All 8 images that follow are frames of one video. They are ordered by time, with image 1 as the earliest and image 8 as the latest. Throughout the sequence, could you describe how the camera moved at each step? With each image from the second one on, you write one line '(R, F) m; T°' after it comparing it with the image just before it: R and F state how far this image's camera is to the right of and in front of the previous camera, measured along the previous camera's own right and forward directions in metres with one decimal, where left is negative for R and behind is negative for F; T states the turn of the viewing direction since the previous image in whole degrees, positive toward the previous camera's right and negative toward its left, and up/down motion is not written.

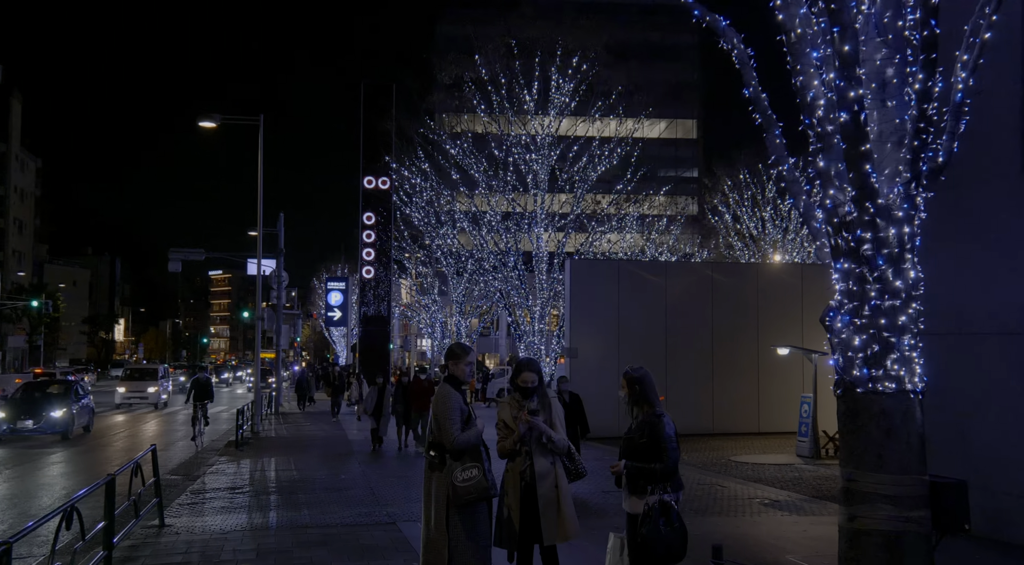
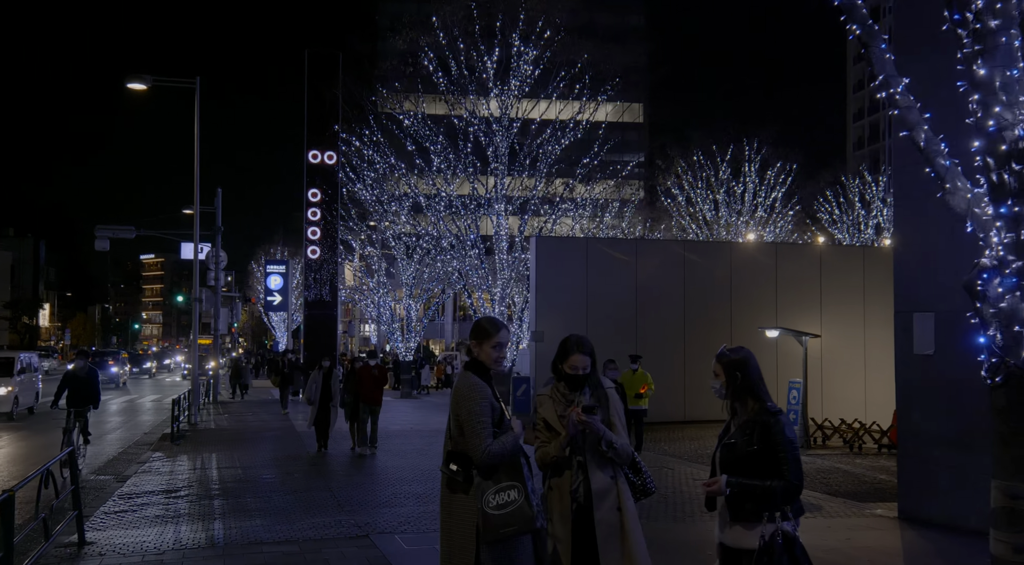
(-0.5, +1.5) m; +4°
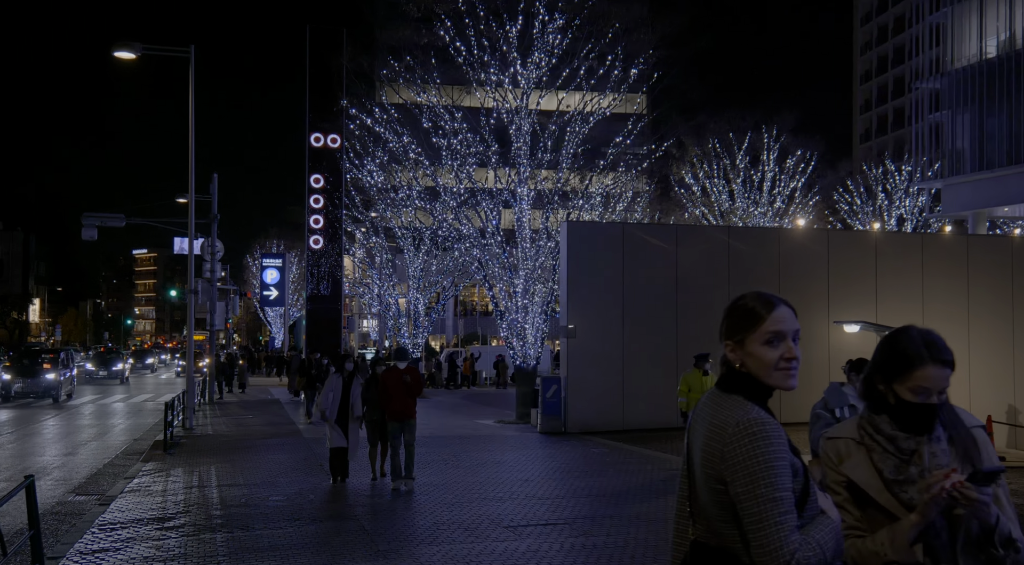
(-0.7, +2.0) m; 0°
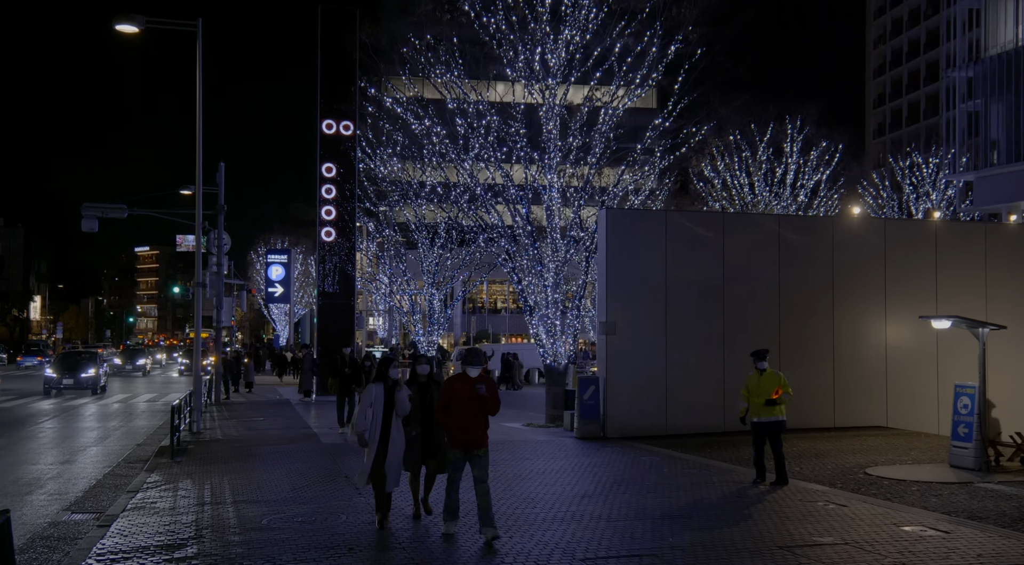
(-0.6, +1.5) m; 0°
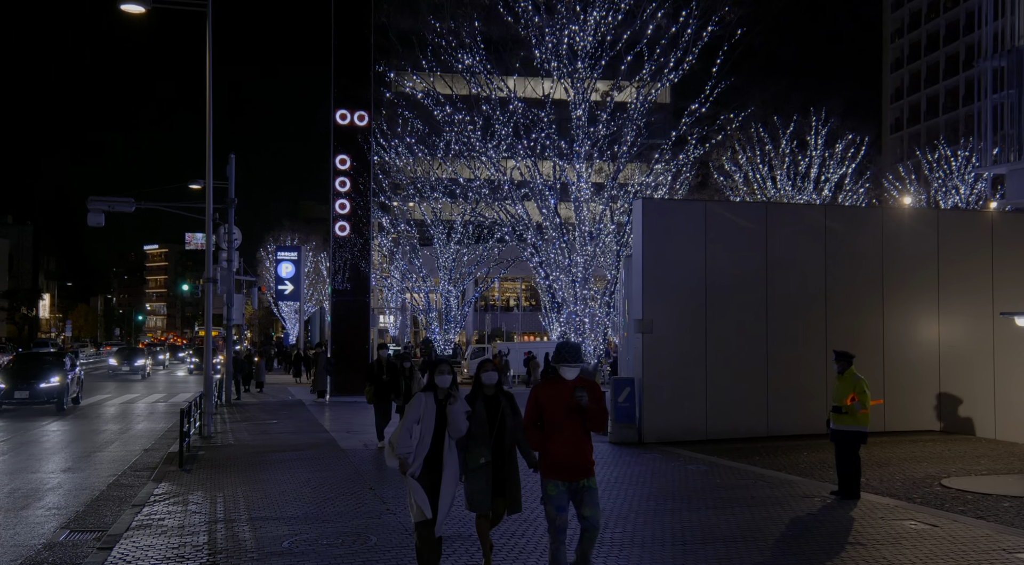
(-0.4, +1.1) m; 0°
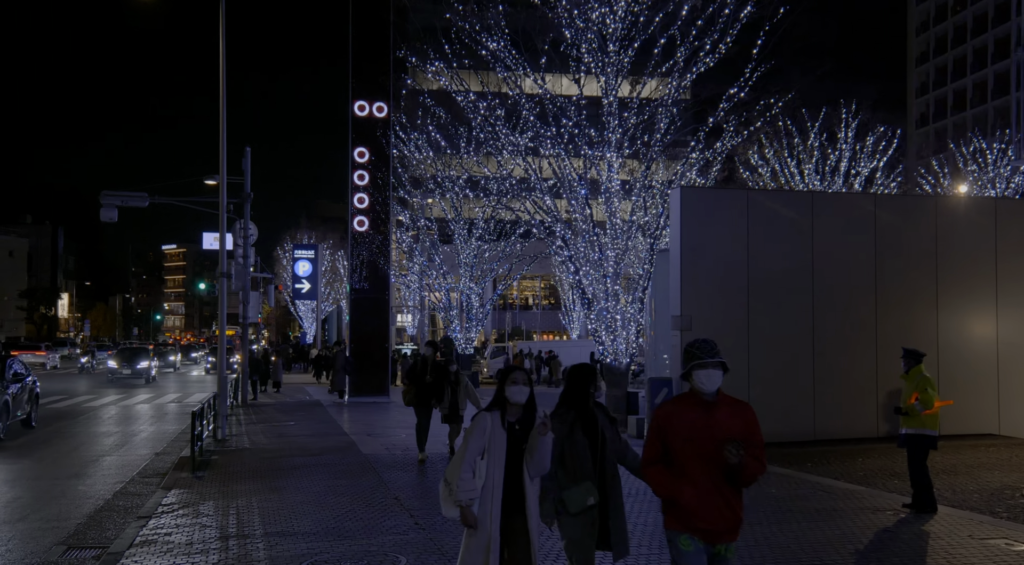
(-0.2, +0.9) m; -1°
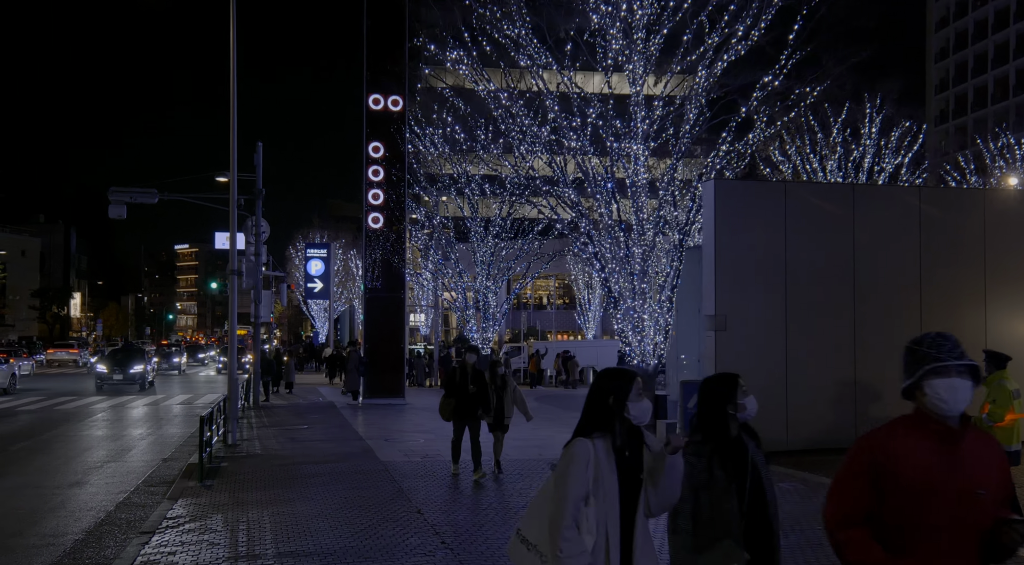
(-0.2, +0.8) m; -1°
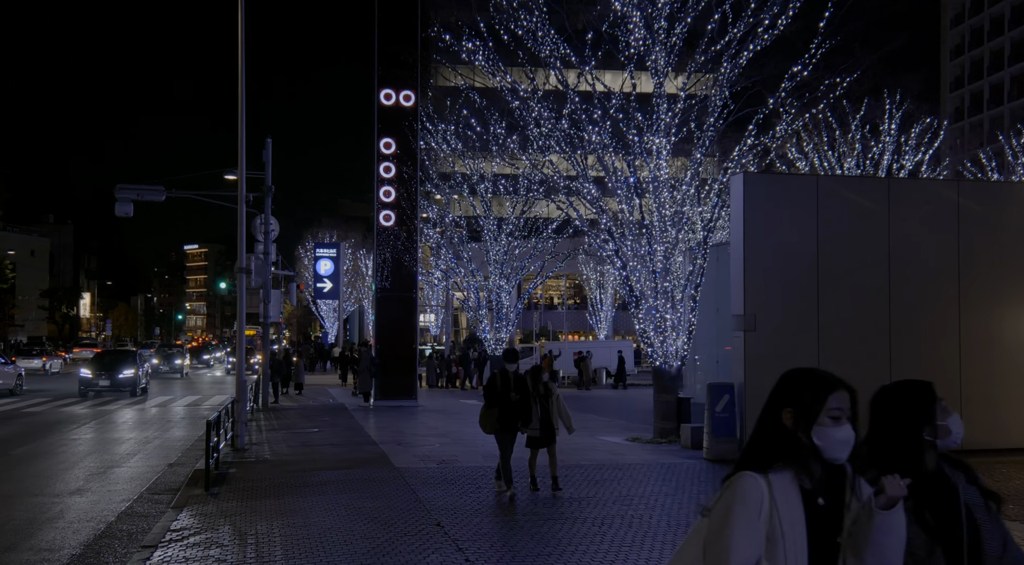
(-0.2, +0.6) m; -1°
